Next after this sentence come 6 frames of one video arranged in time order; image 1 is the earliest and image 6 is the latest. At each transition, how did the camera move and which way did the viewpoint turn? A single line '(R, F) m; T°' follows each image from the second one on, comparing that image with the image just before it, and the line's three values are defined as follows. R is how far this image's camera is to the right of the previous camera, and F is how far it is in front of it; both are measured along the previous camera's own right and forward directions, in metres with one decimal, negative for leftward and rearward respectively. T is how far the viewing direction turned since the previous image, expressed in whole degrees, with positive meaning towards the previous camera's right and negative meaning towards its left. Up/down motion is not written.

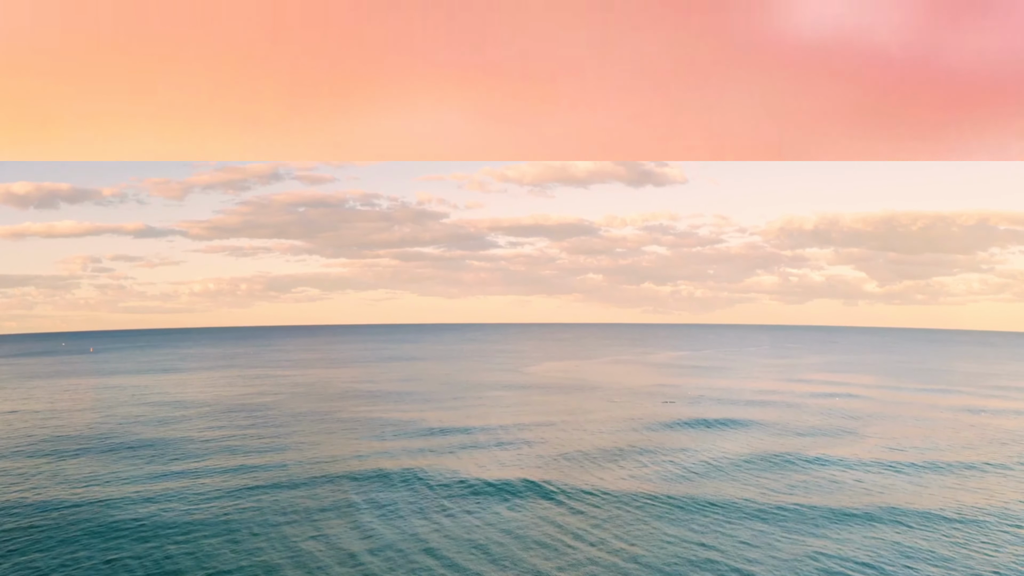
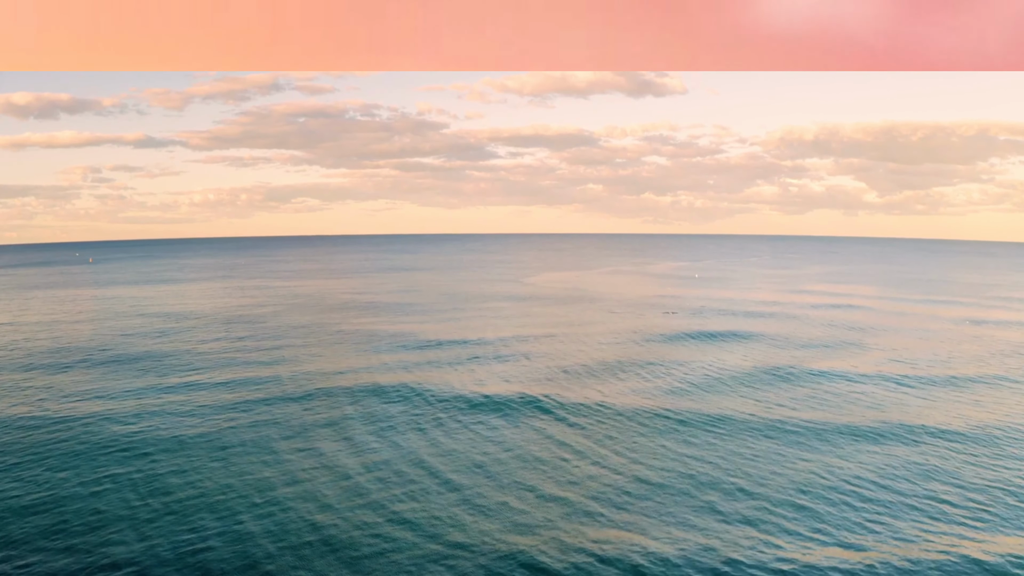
(0.0, +0.7) m; 0°
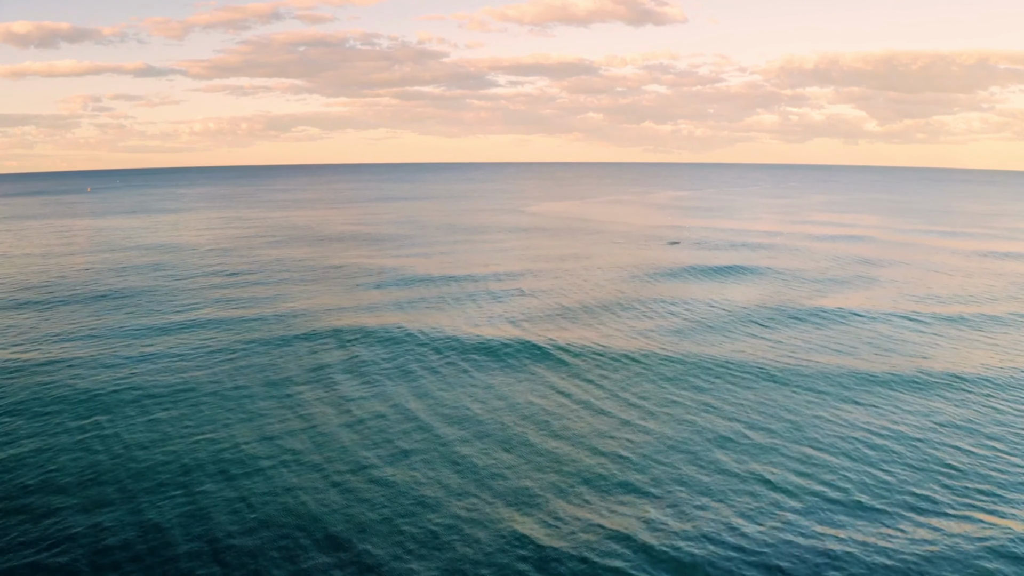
(0.0, +0.9) m; 0°
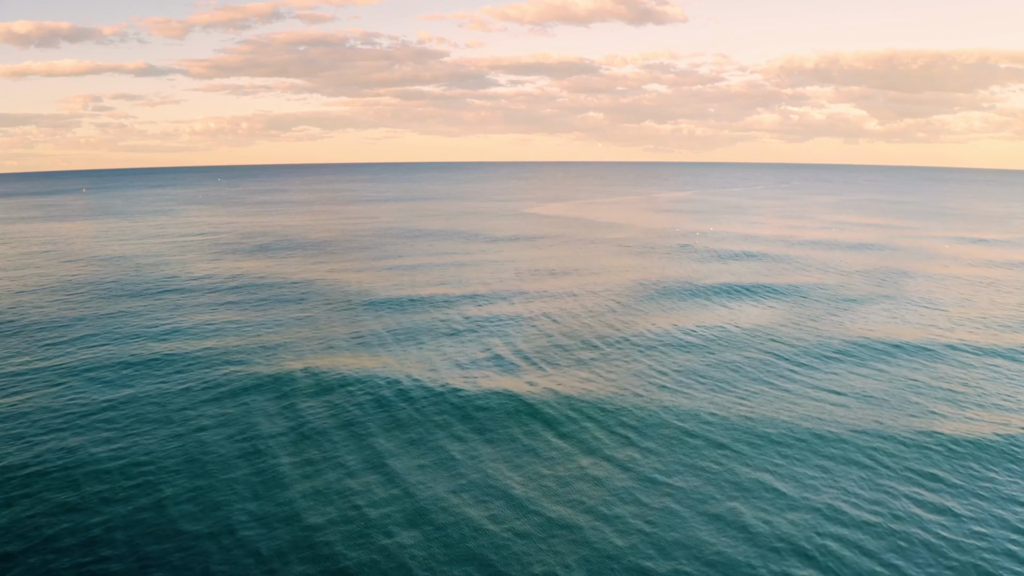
(+0.1, +1.8) m; 0°
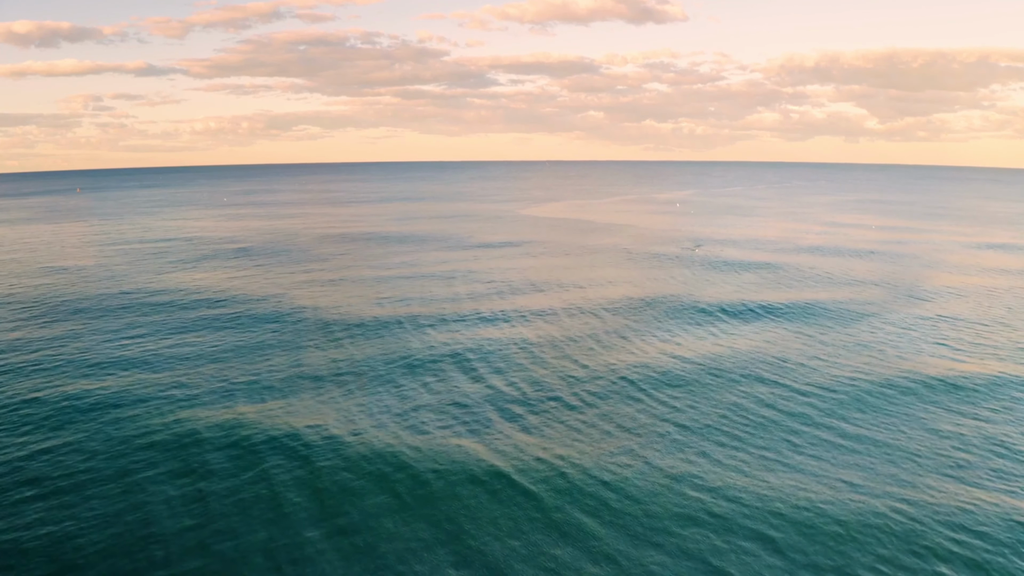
(+0.1, +0.8) m; 0°
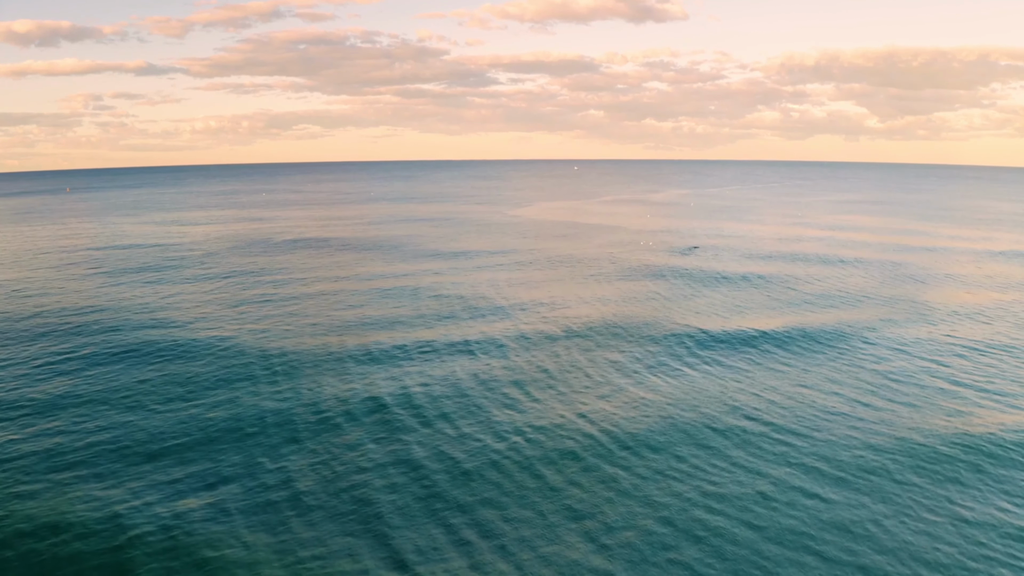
(+0.9, +1.5) m; 0°
